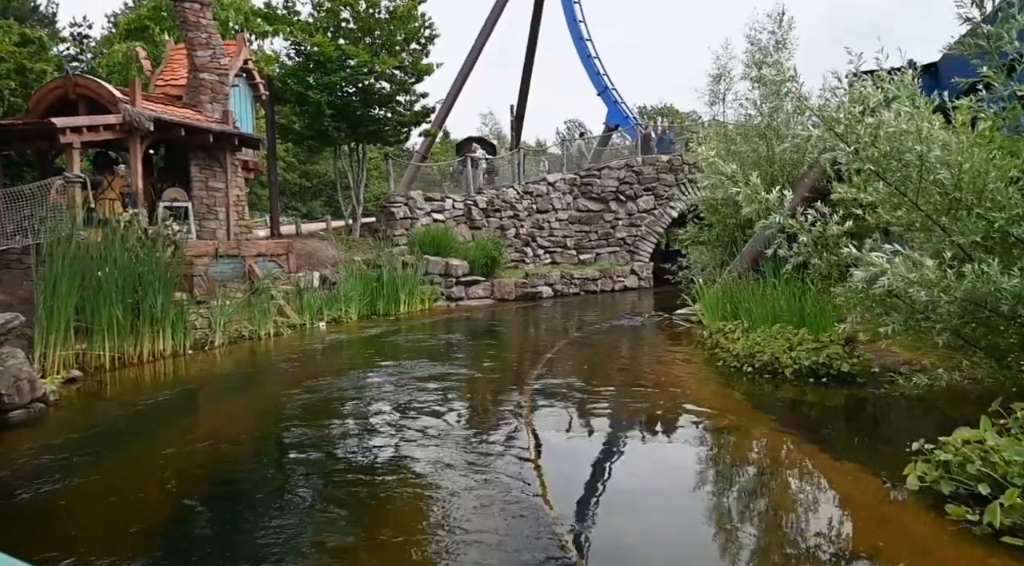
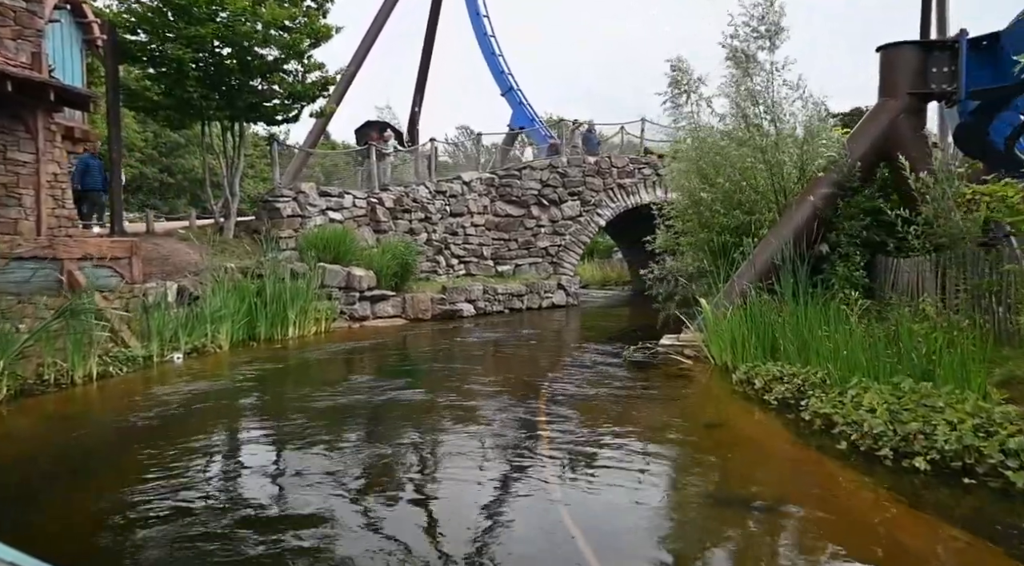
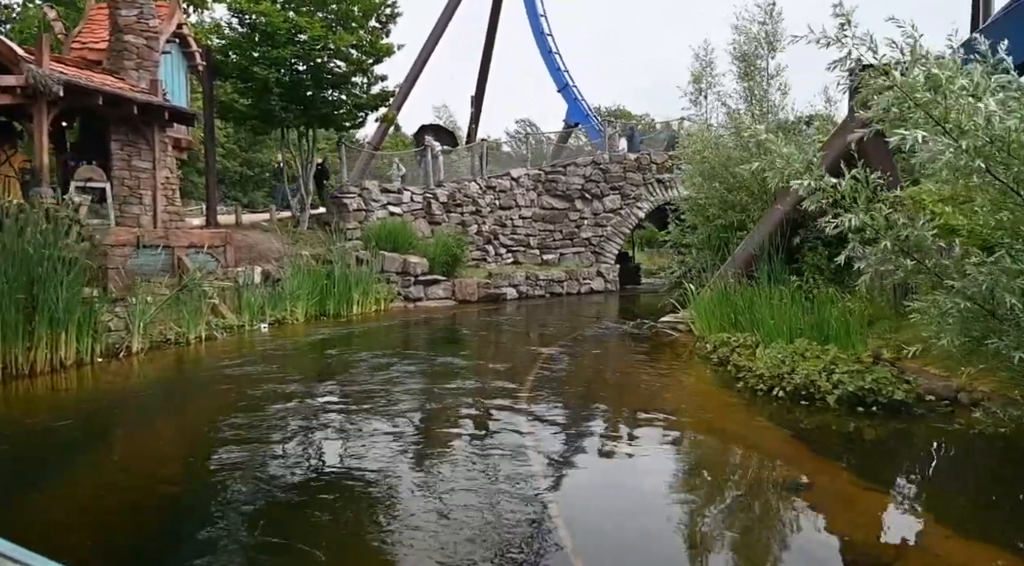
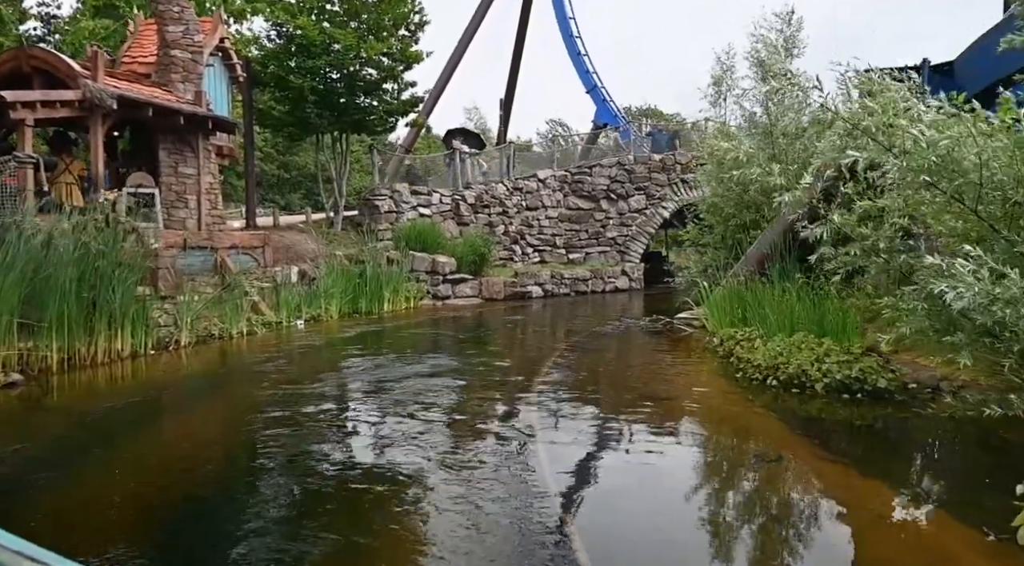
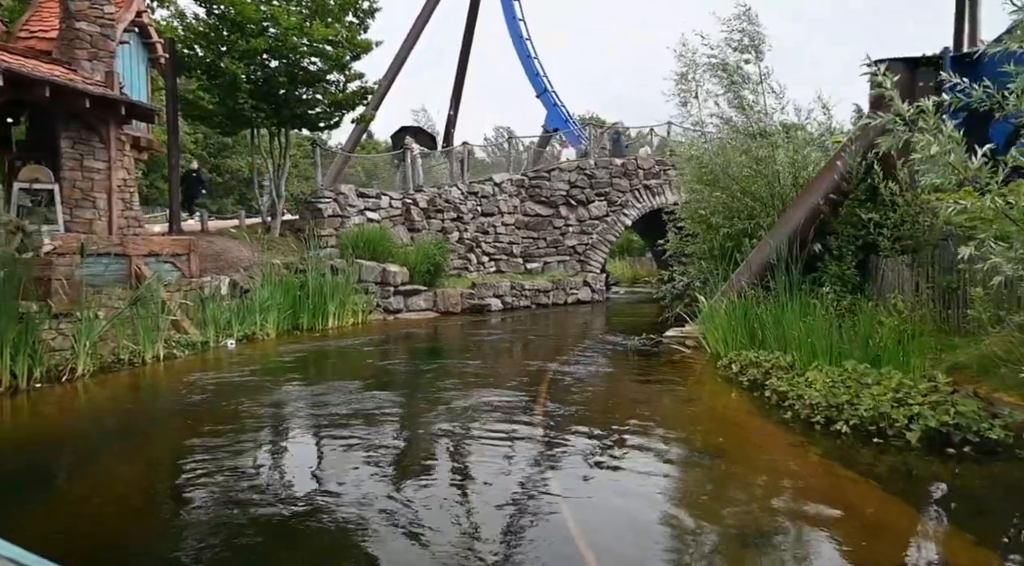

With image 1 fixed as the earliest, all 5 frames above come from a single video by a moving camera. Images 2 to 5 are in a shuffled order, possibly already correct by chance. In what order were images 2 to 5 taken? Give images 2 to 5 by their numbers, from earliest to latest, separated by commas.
4, 3, 5, 2
